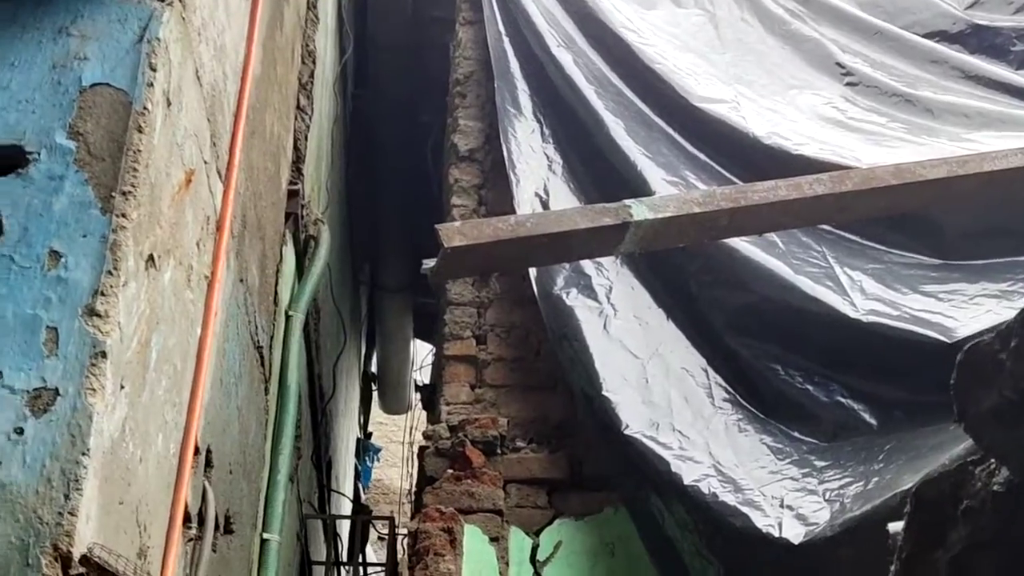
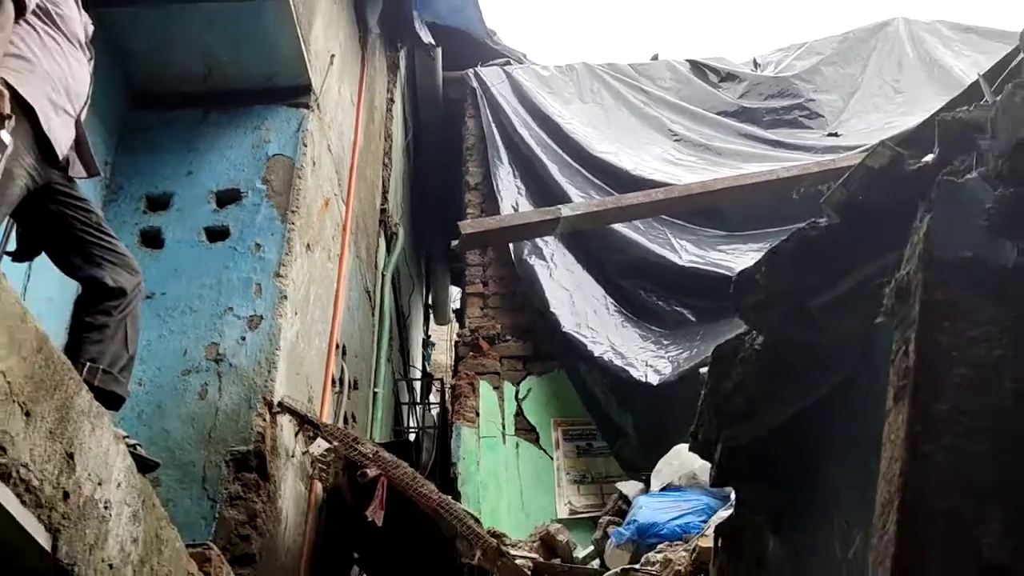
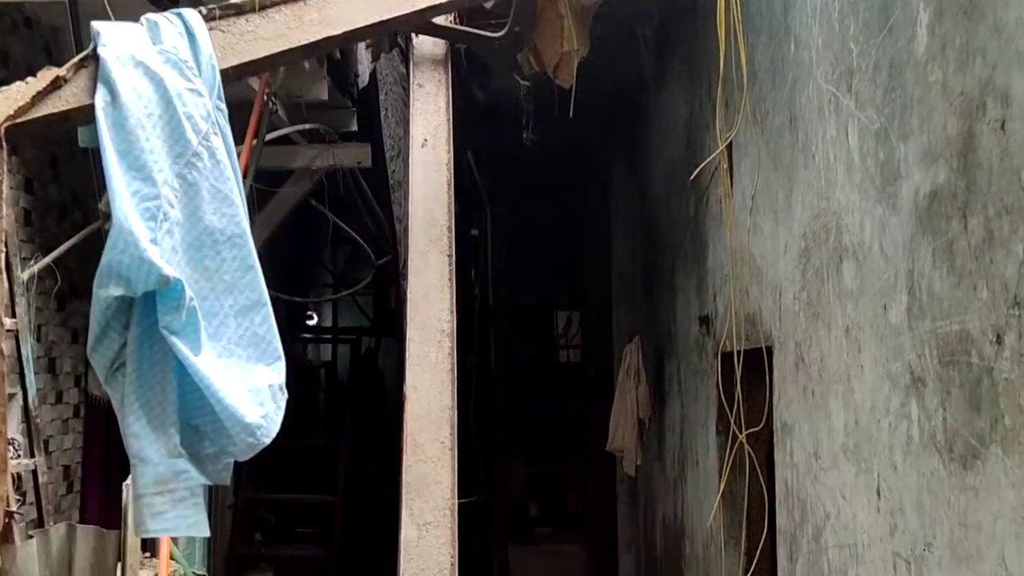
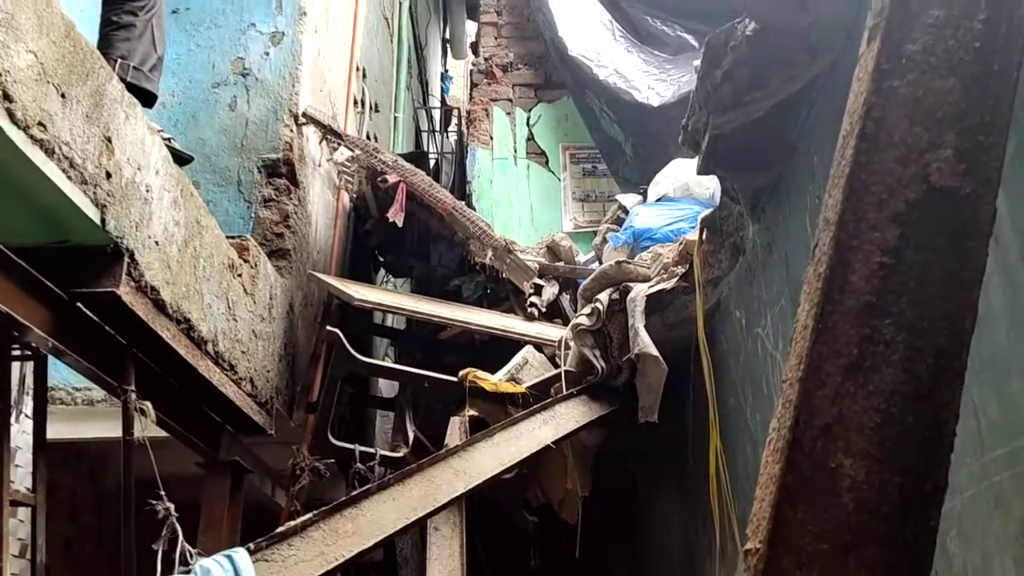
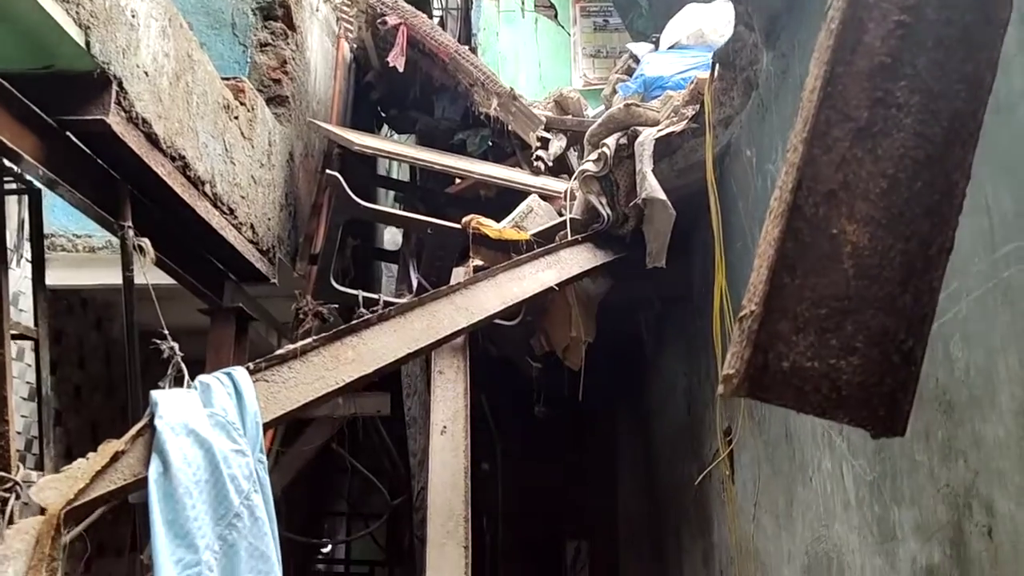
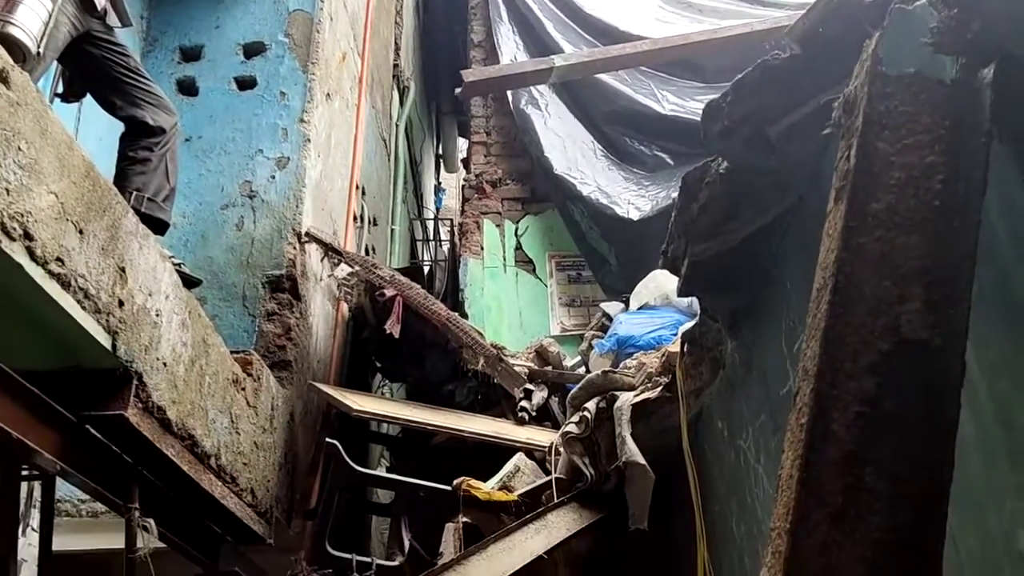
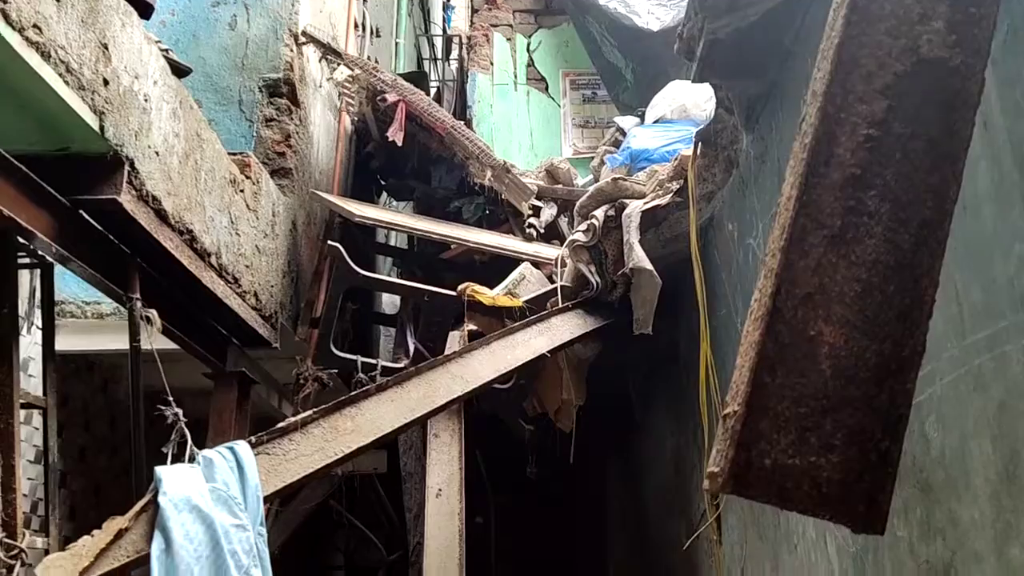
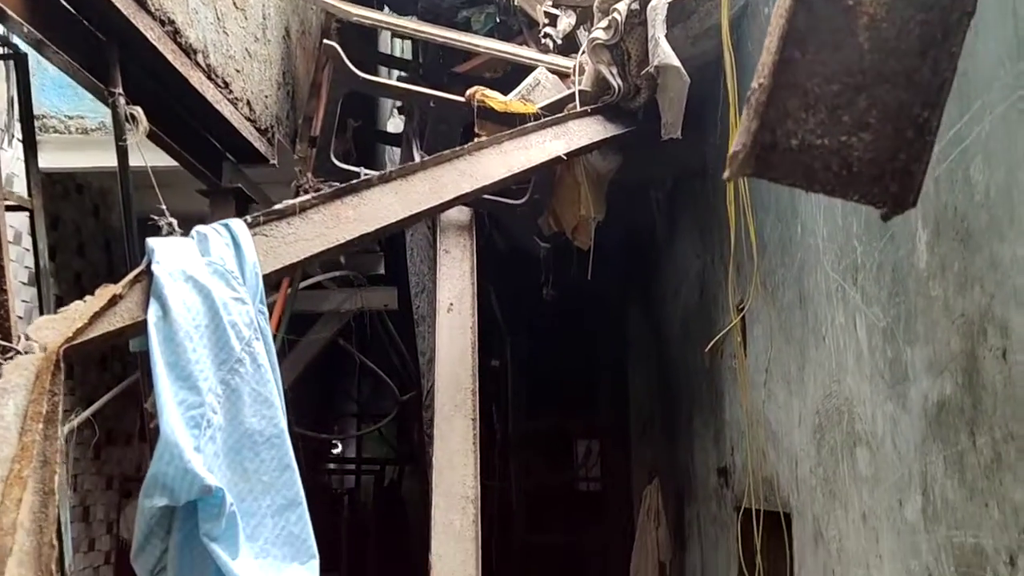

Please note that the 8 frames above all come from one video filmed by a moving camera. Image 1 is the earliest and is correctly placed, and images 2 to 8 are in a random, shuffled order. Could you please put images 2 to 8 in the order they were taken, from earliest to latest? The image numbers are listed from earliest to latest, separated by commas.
2, 6, 4, 7, 5, 8, 3
